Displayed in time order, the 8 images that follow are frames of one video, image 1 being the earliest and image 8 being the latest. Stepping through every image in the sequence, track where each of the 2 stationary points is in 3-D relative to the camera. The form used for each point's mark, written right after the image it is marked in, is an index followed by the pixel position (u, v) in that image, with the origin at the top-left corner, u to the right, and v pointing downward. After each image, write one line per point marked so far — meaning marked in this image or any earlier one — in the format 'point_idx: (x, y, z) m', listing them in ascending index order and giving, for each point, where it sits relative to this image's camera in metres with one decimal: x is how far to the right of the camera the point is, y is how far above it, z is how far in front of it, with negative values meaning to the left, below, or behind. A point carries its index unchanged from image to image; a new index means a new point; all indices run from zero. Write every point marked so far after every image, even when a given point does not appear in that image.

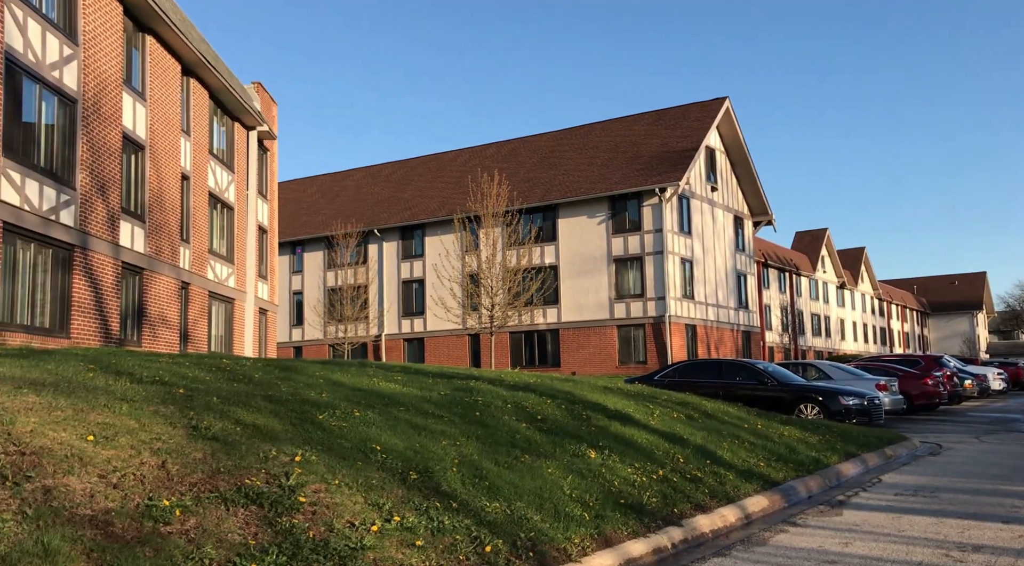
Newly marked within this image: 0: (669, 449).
0: (+1.5, -1.6, +9.0) m
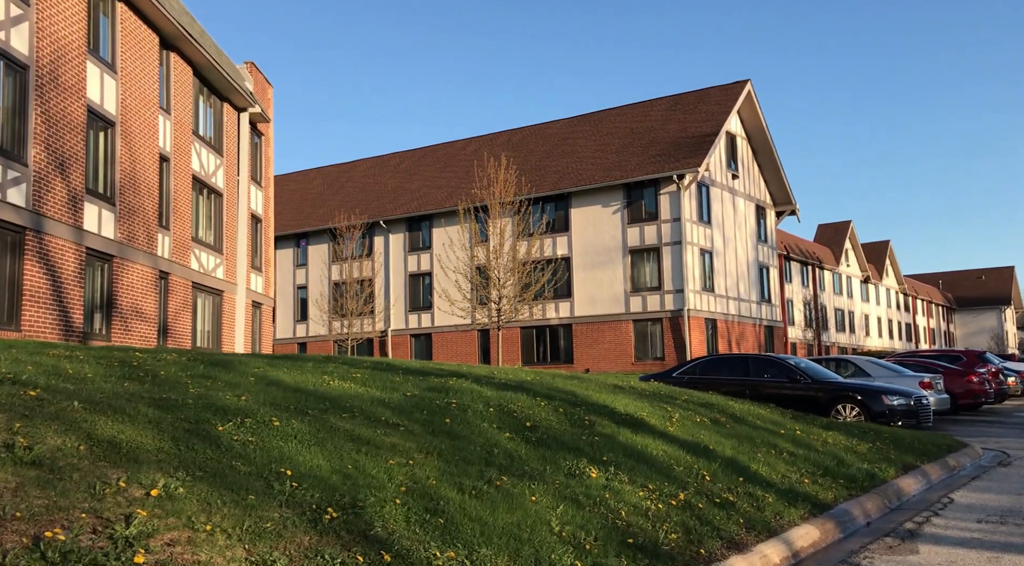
0: (+1.4, -1.4, +7.2) m
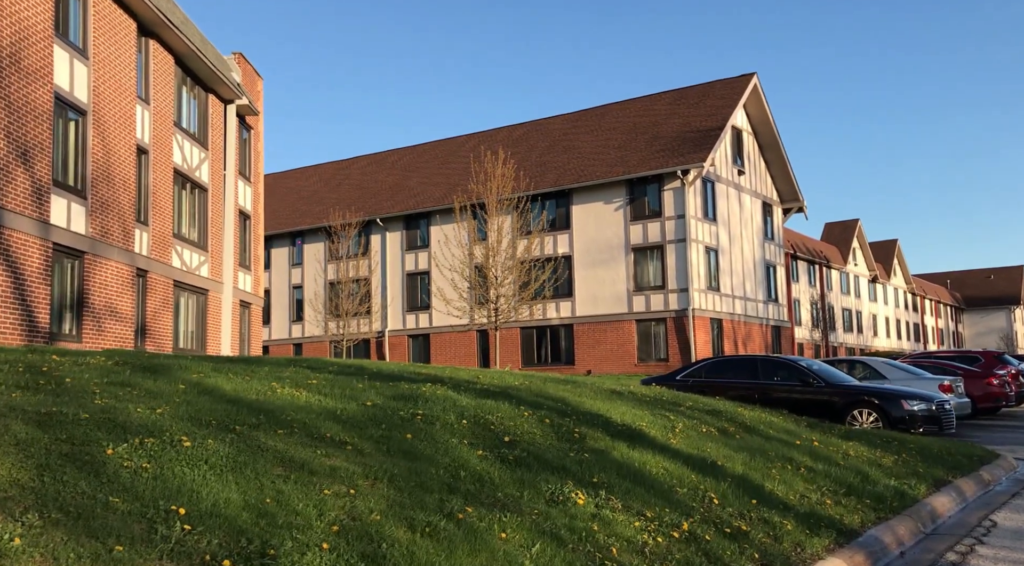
0: (+1.2, -1.3, +6.2) m
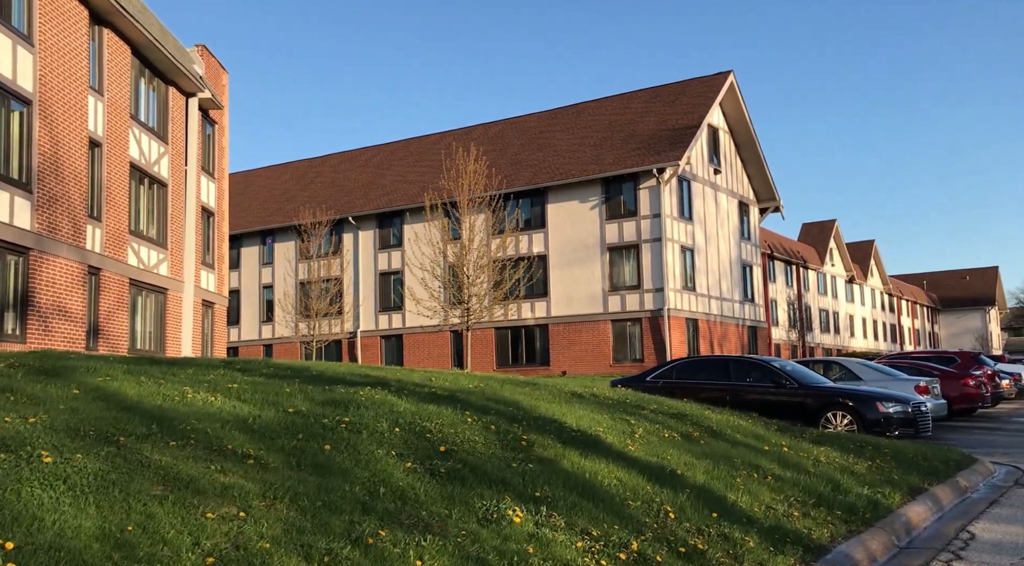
0: (+0.9, -1.3, +5.7) m
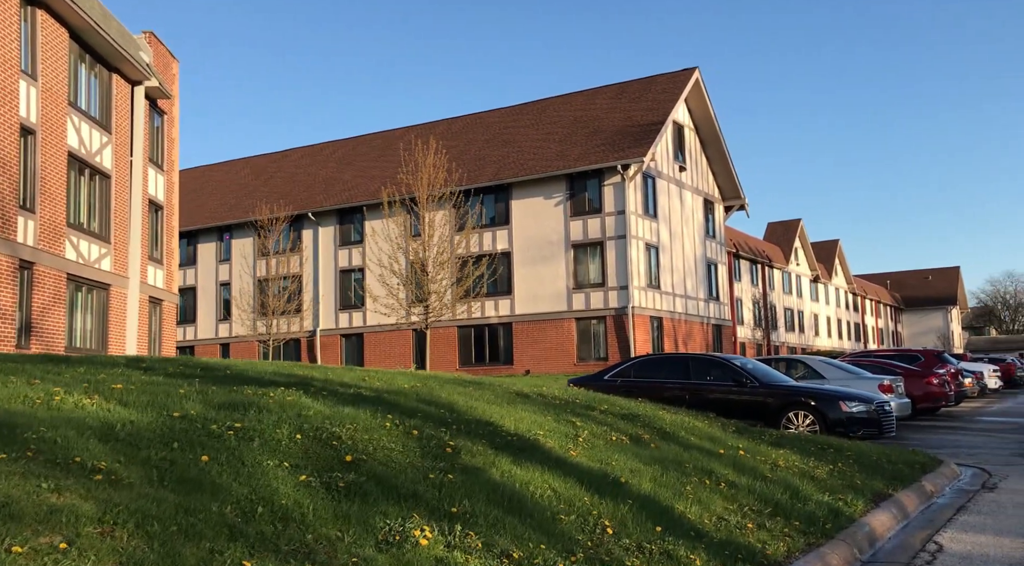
0: (+0.4, -1.2, +5.1) m
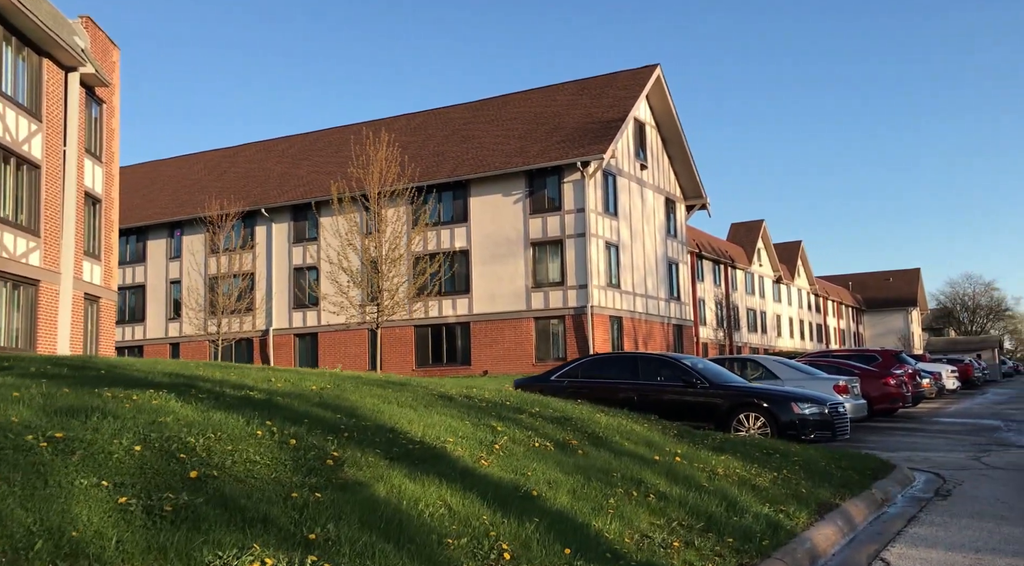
0: (-0.1, -1.2, +4.5) m
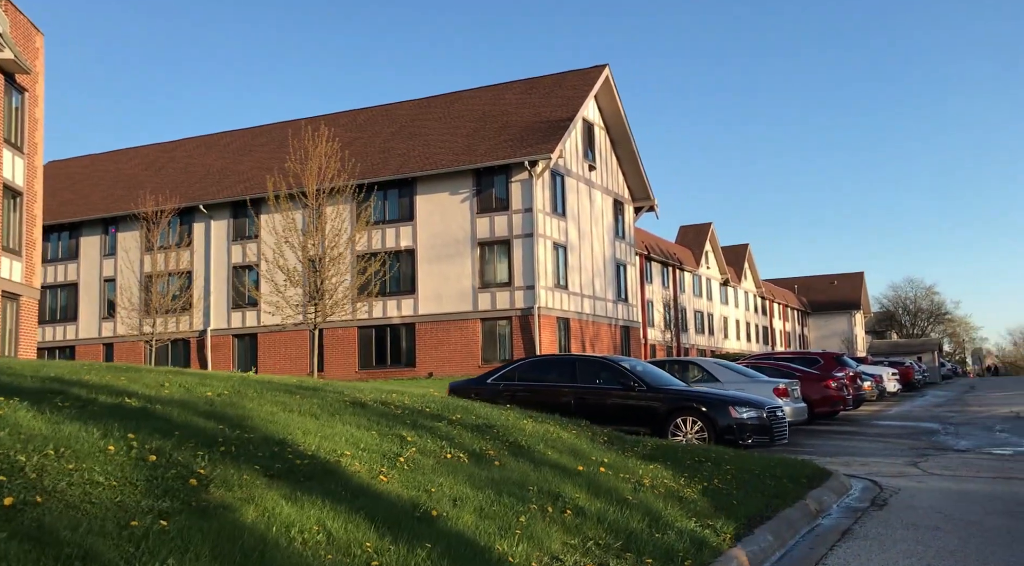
0: (-0.6, -1.2, +4.0) m
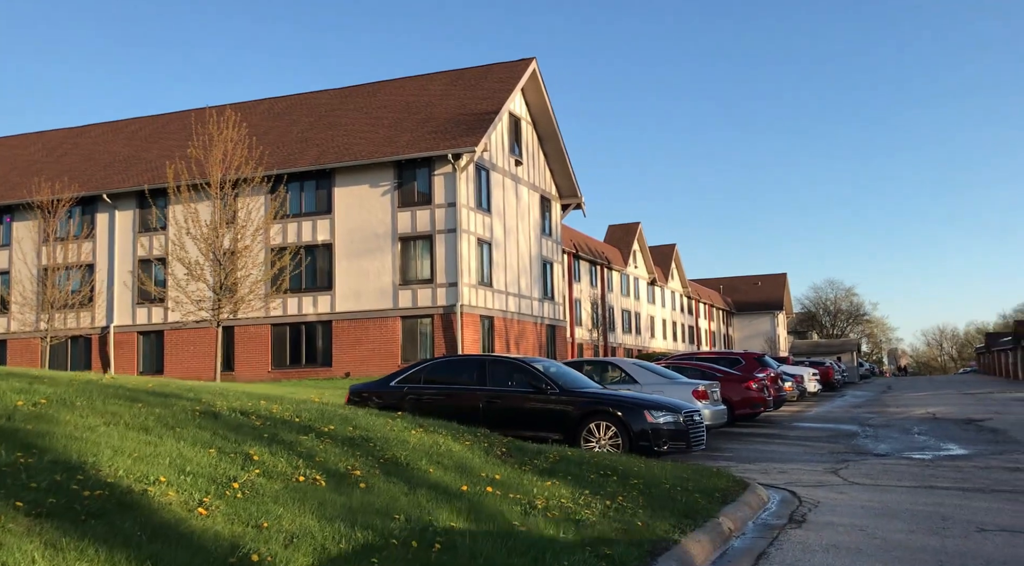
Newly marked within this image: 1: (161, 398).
0: (-1.2, -1.1, +3.0) m
1: (-2.6, -0.8, +6.9) m
